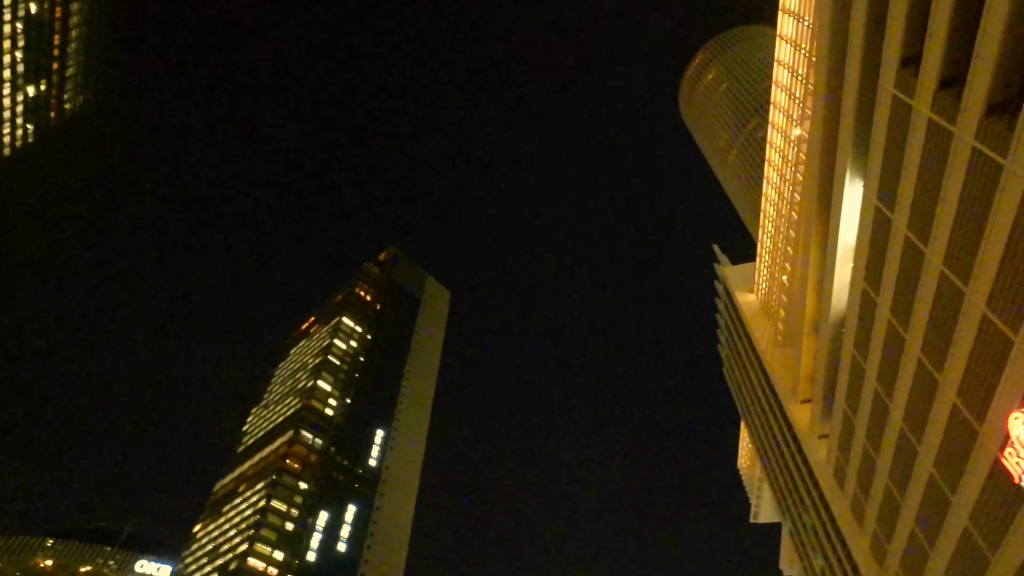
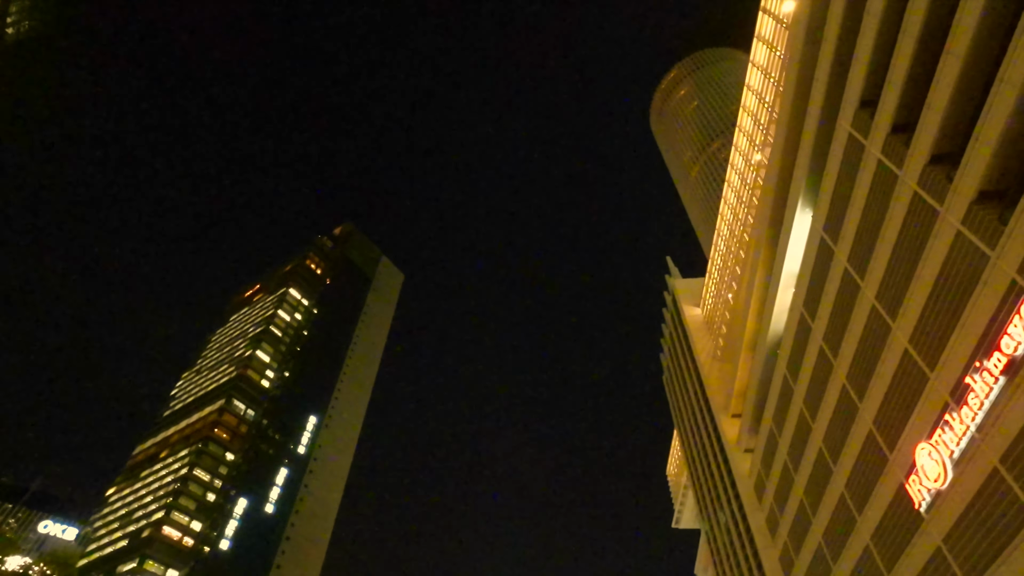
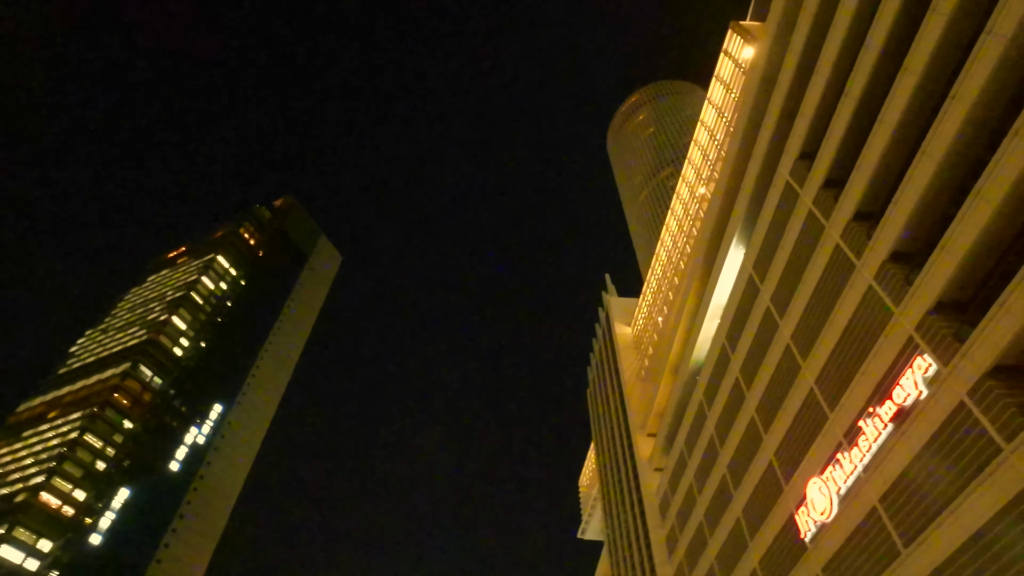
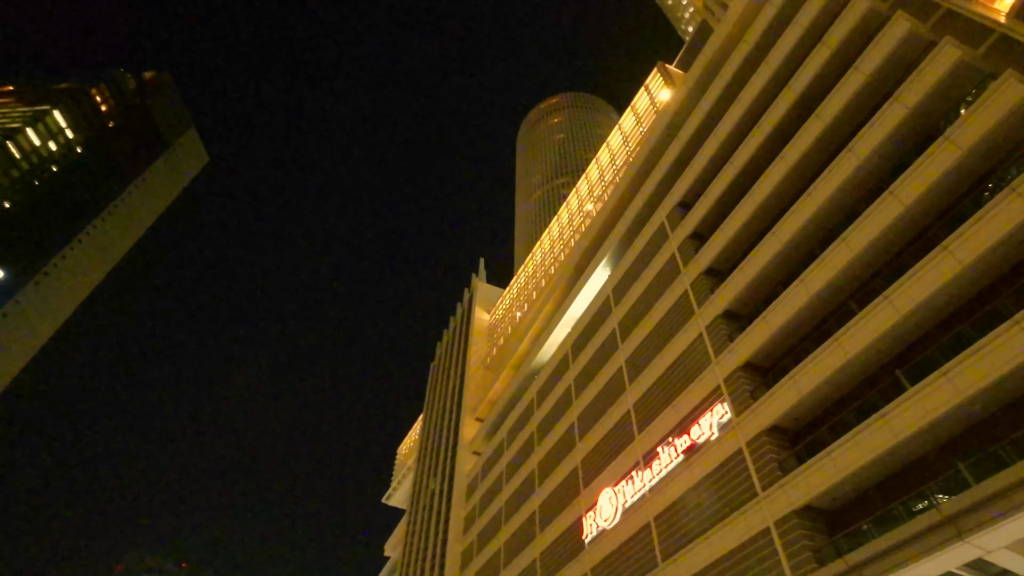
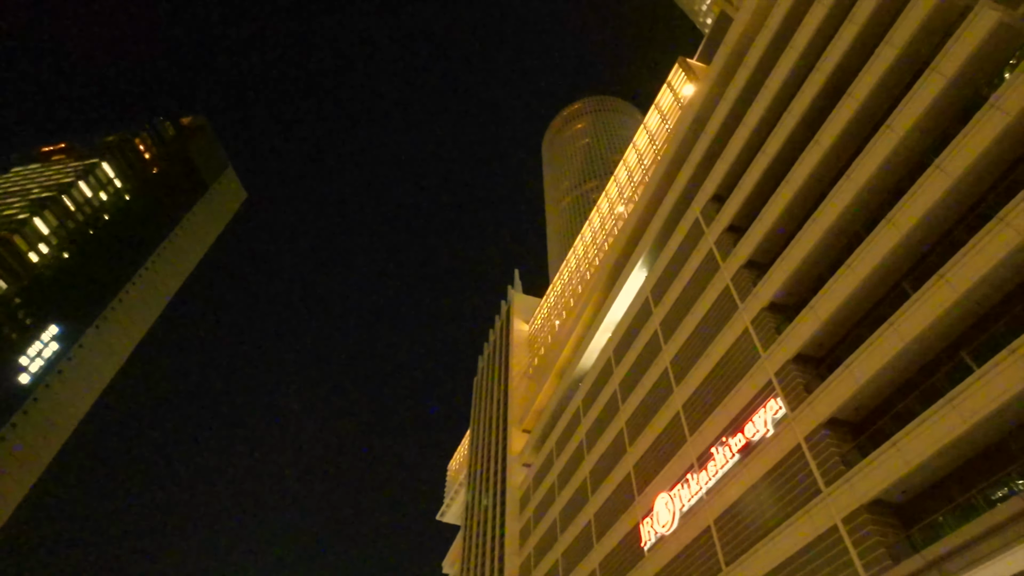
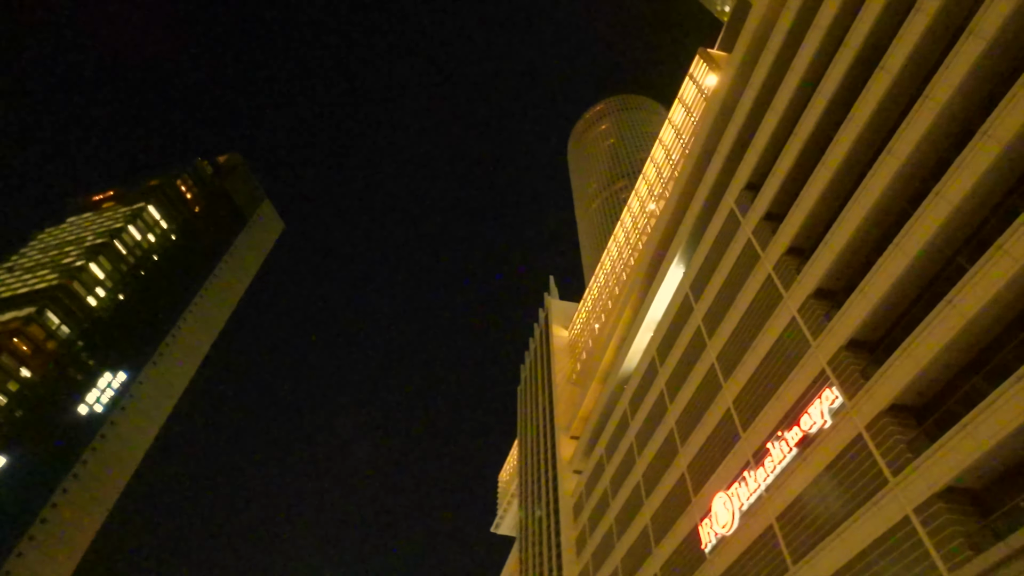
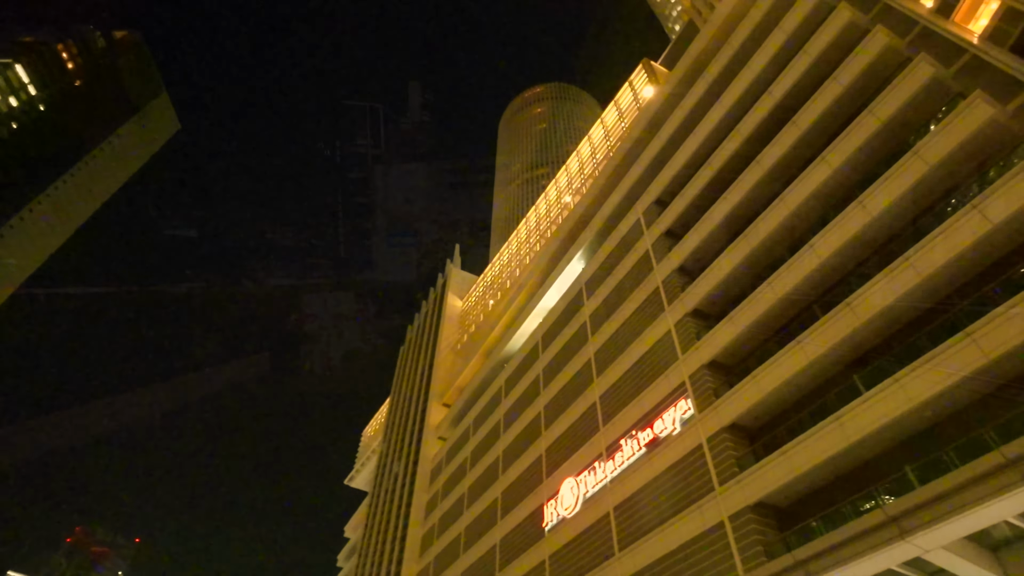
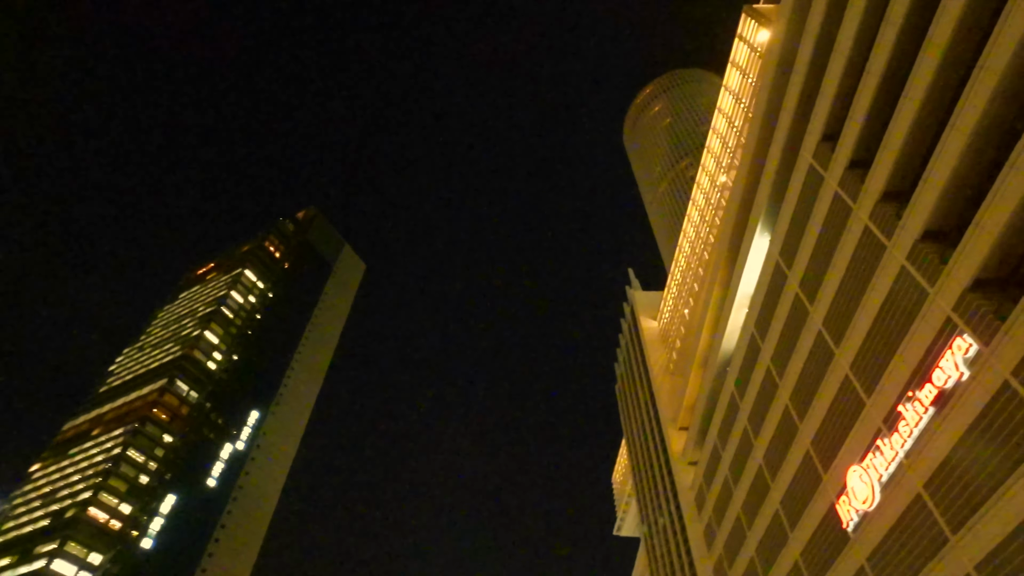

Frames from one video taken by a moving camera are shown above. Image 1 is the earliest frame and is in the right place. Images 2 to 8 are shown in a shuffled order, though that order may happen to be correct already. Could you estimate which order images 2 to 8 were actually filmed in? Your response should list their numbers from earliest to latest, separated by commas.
2, 8, 3, 6, 5, 4, 7
